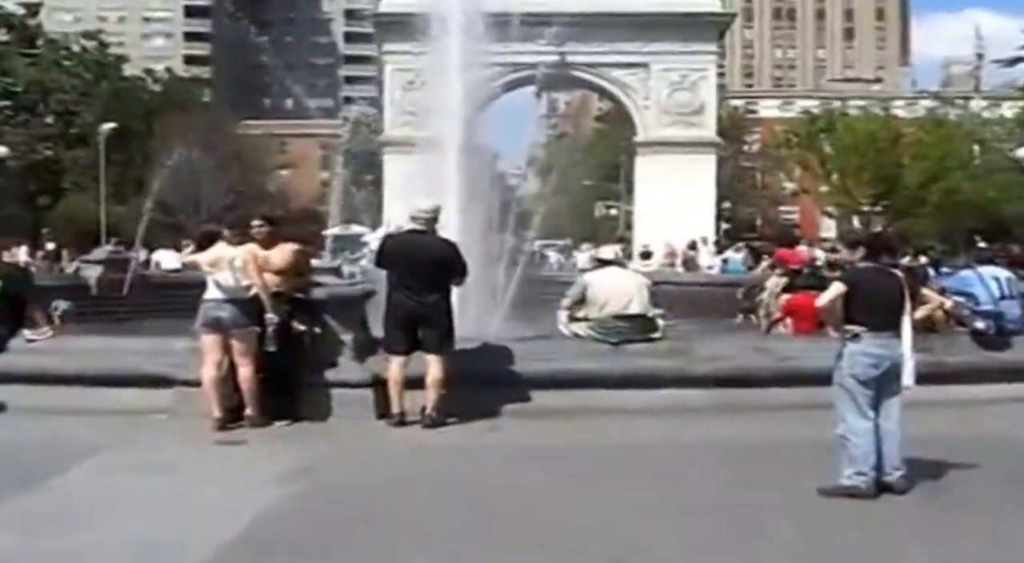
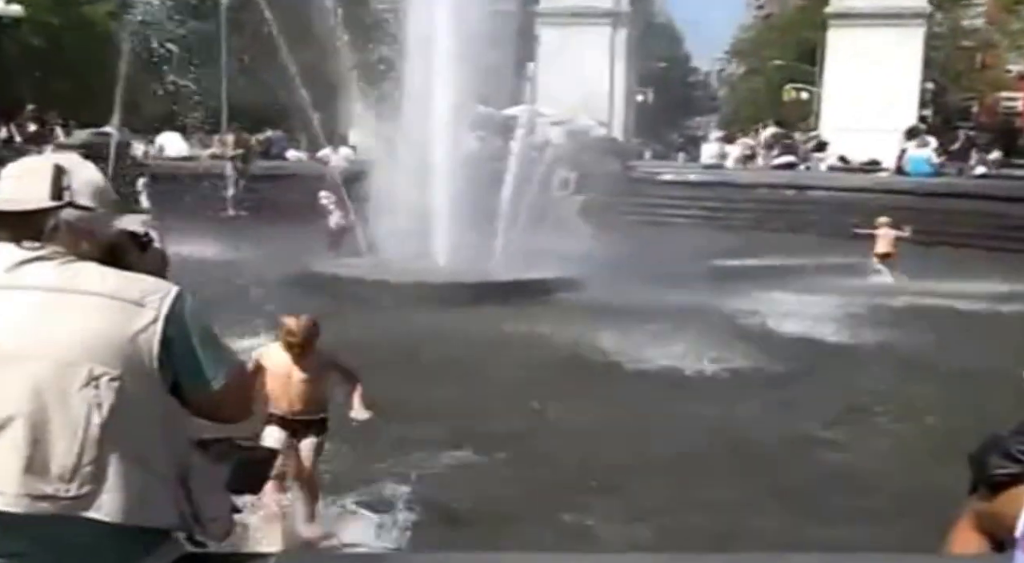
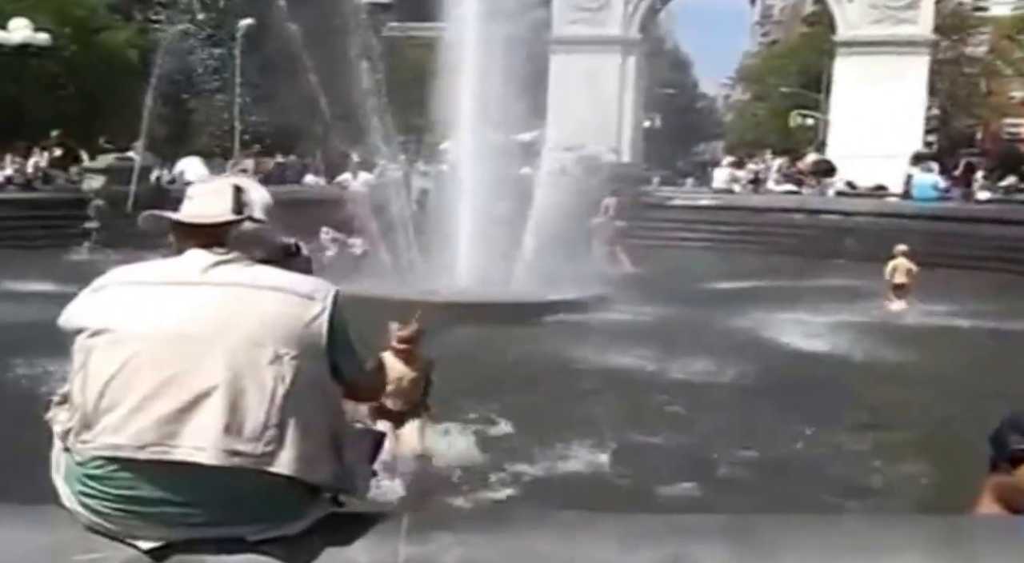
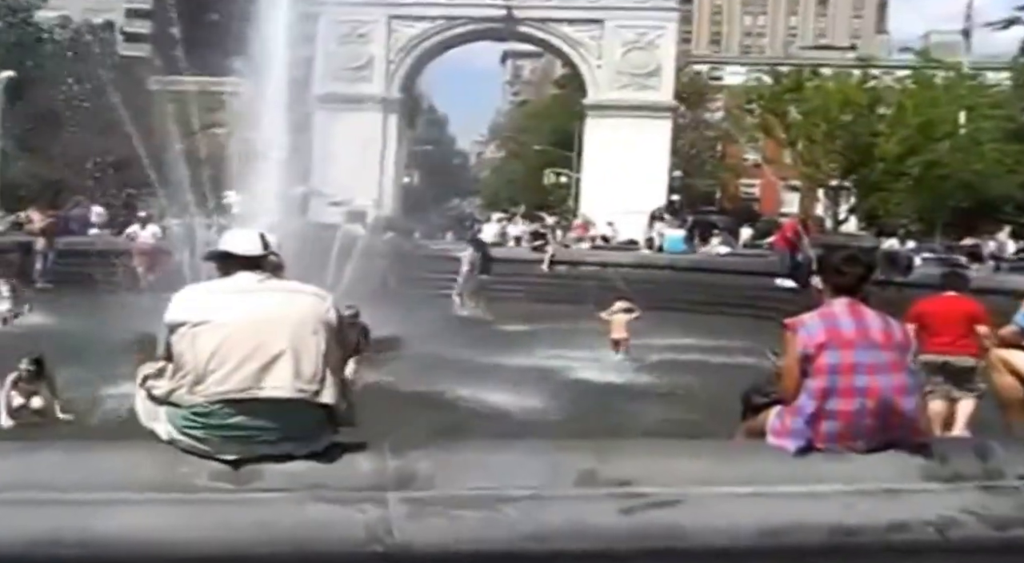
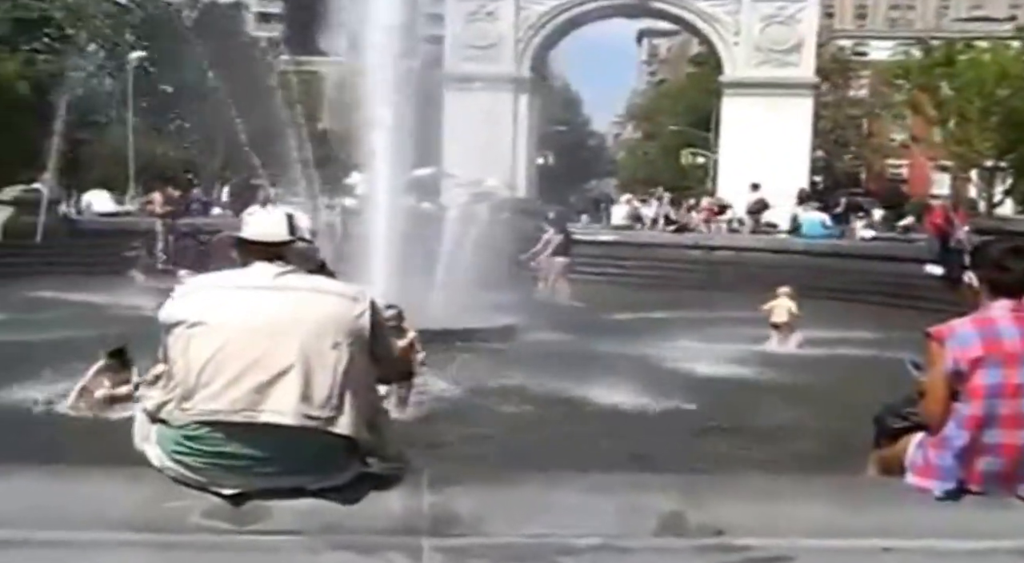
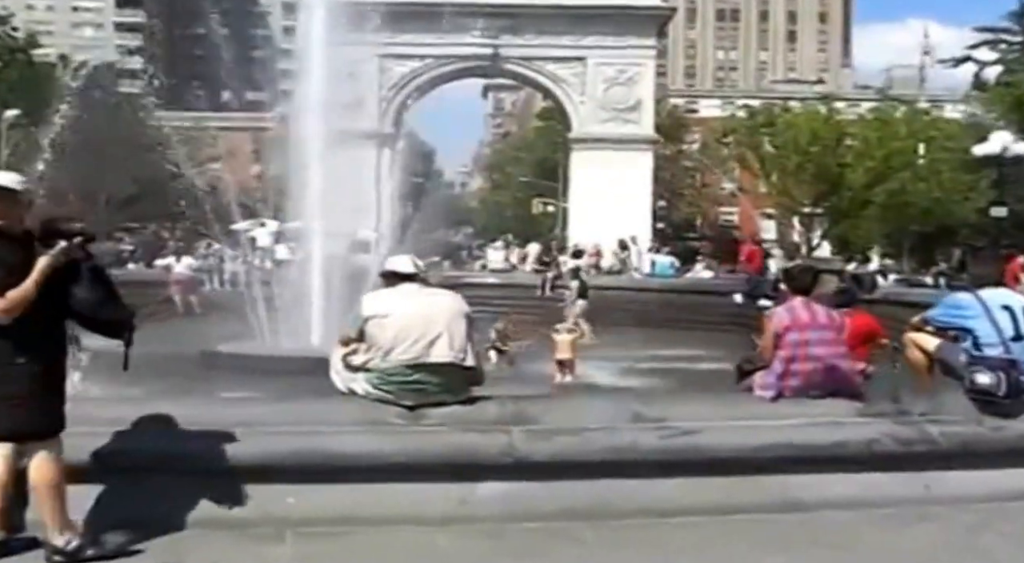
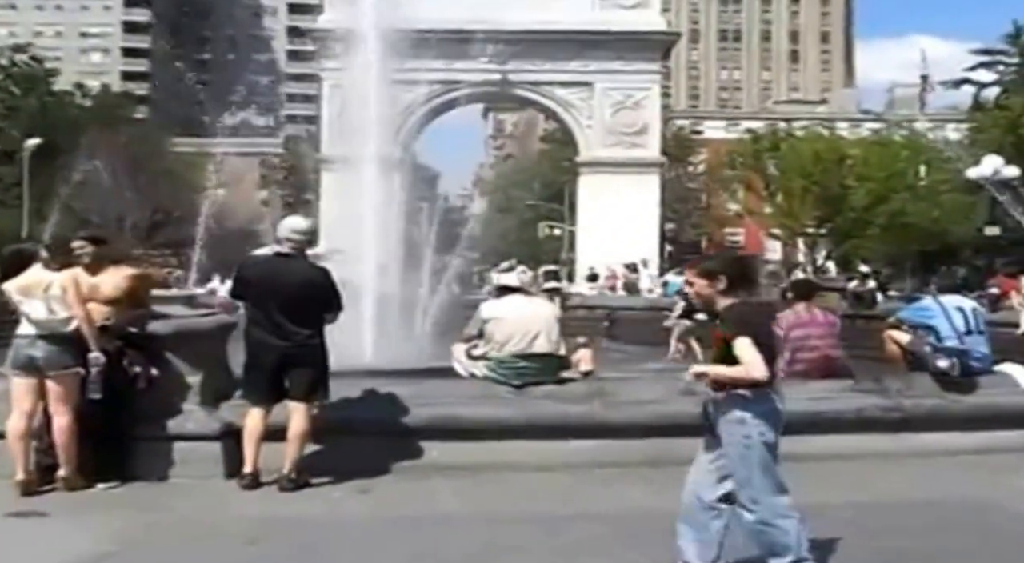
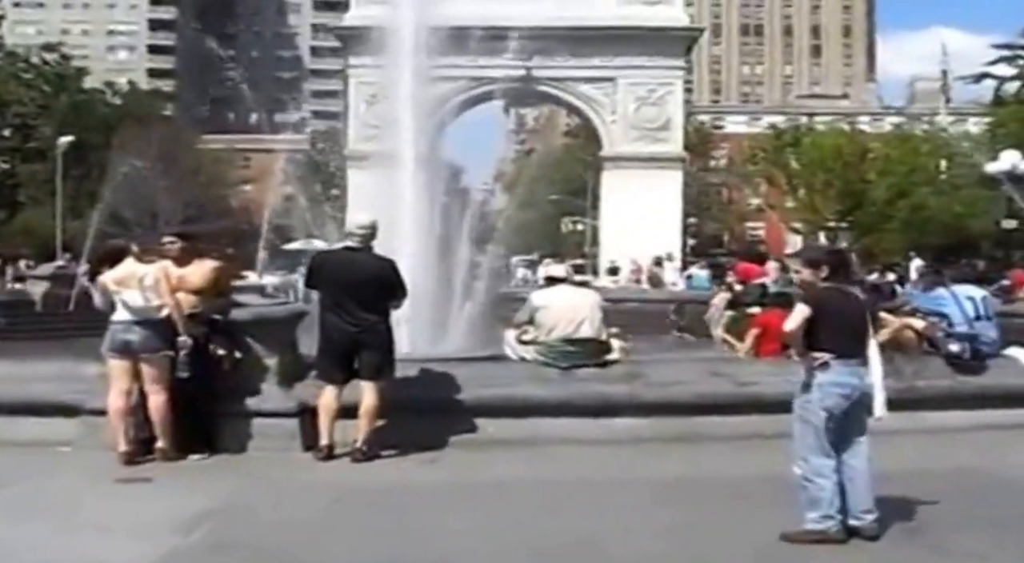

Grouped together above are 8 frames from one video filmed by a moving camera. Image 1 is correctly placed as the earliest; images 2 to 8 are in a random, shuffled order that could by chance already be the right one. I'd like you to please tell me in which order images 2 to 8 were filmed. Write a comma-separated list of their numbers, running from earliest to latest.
8, 7, 6, 4, 5, 3, 2
